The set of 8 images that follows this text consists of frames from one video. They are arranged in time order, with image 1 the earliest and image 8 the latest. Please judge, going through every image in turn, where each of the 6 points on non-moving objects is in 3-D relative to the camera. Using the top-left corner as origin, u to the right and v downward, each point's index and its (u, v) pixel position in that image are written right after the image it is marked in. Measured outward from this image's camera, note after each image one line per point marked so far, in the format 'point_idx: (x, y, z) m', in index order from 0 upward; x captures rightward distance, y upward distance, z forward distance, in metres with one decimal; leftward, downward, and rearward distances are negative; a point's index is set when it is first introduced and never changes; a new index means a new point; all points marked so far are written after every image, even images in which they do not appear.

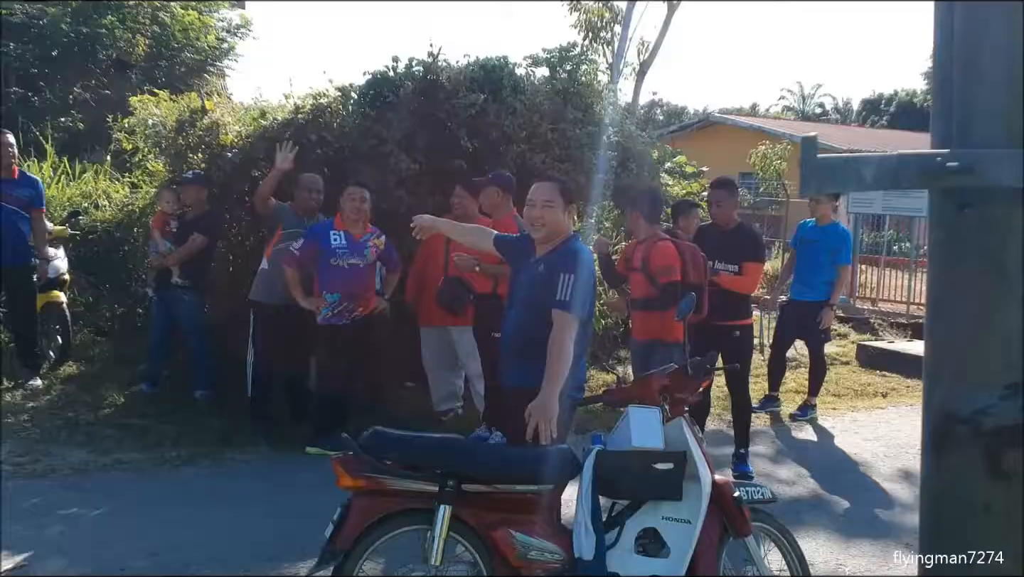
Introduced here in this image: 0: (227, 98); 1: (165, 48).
0: (-1.8, +1.2, +6.4) m
1: (-4.8, +3.3, +13.8) m
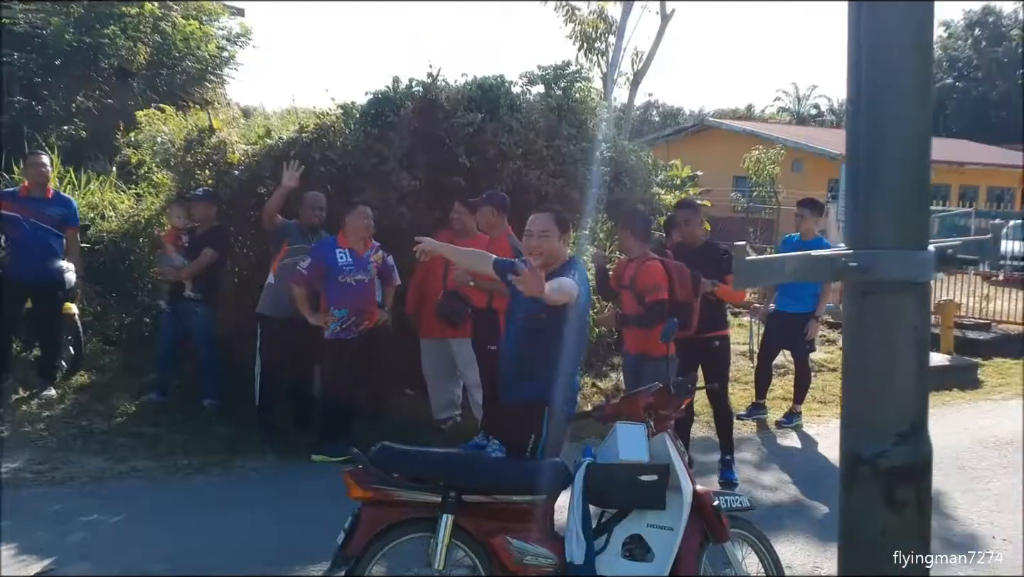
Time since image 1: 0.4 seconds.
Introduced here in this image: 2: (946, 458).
0: (-1.8, +1.1, +6.6) m
1: (-4.9, +3.2, +14.1) m
2: (+2.4, -0.9, +5.5) m
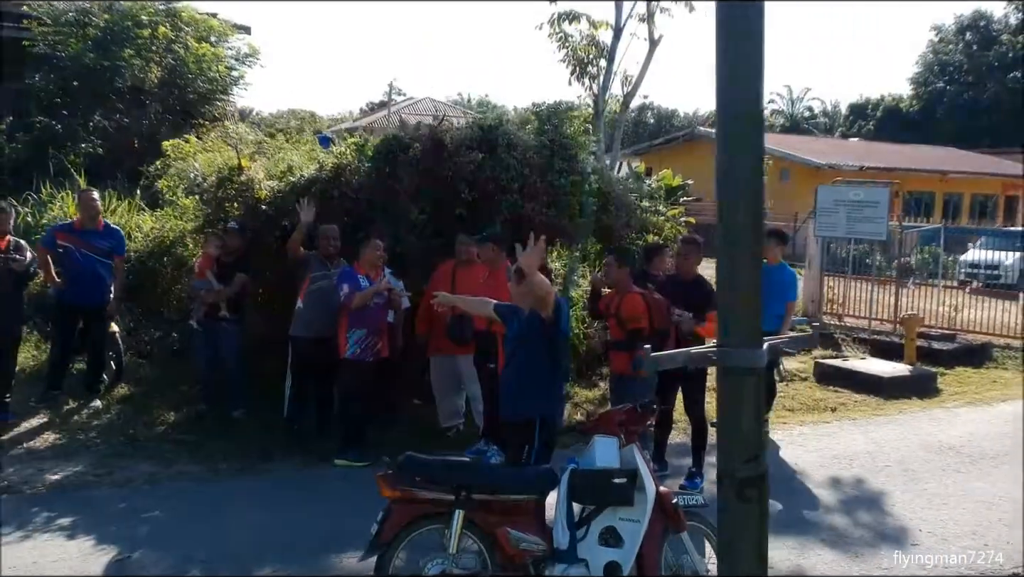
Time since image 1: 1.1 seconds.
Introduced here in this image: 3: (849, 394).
0: (-1.9, +1.0, +7.3) m
1: (-4.9, +3.1, +14.7) m
2: (+2.4, -1.1, +6.2) m
3: (+2.9, -0.9, +8.6) m
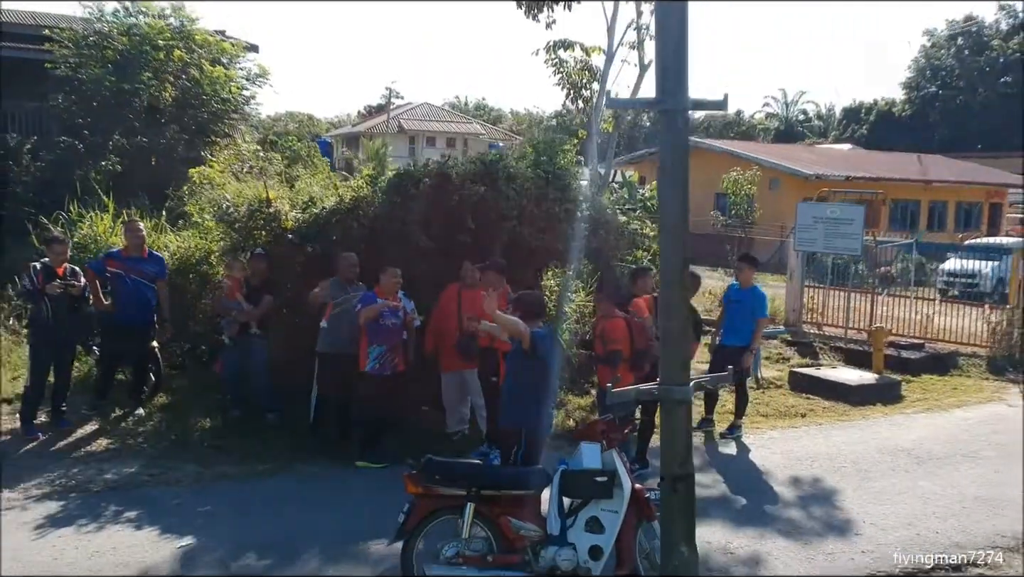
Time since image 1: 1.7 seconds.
0: (-1.9, +0.8, +8.1) m
1: (-4.9, +3.0, +15.5) m
2: (+2.4, -1.2, +7.0) m
3: (+2.9, -1.1, +9.4) m
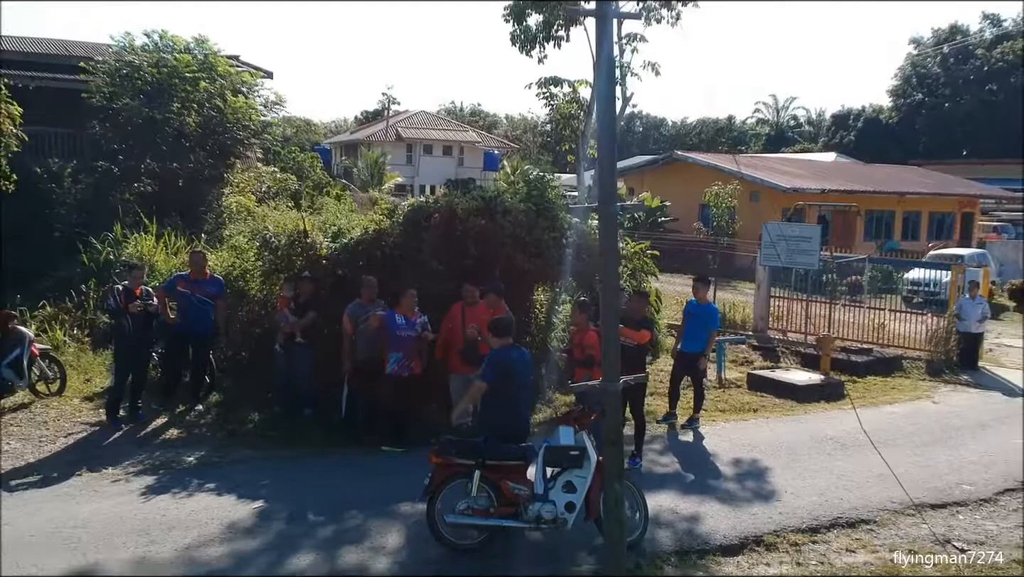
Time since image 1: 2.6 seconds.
0: (-1.9, +0.7, +9.6) m
1: (-5.0, +2.8, +17.0) m
2: (+2.4, -1.4, +8.5) m
3: (+2.9, -1.2, +11.0) m
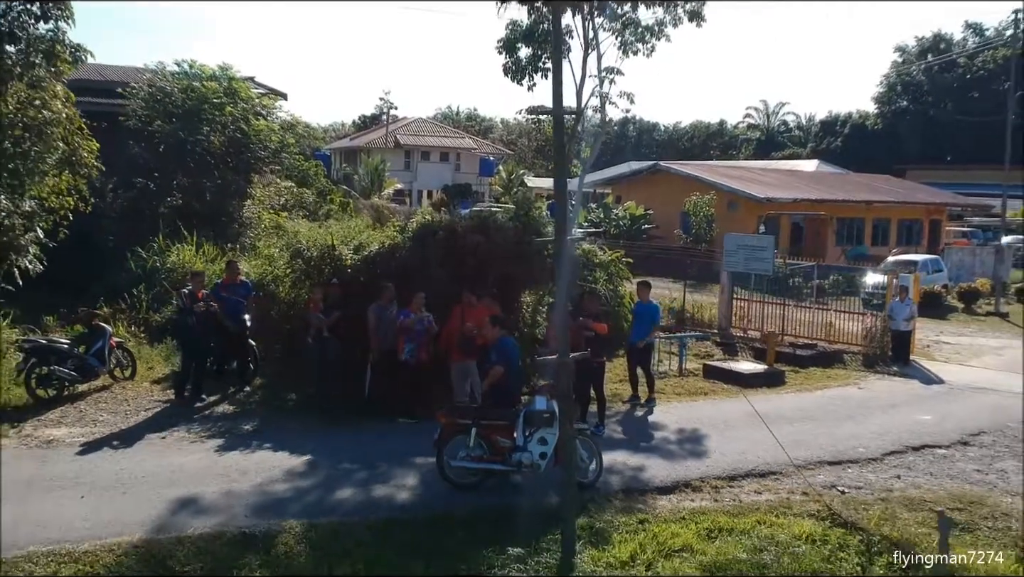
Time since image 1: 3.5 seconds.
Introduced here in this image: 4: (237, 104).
0: (-2.0, +0.6, +11.6) m
1: (-5.2, +2.7, +19.0) m
2: (+2.2, -1.4, +10.5) m
3: (+2.8, -1.3, +13.0) m
4: (-5.4, +3.6, +19.3) m
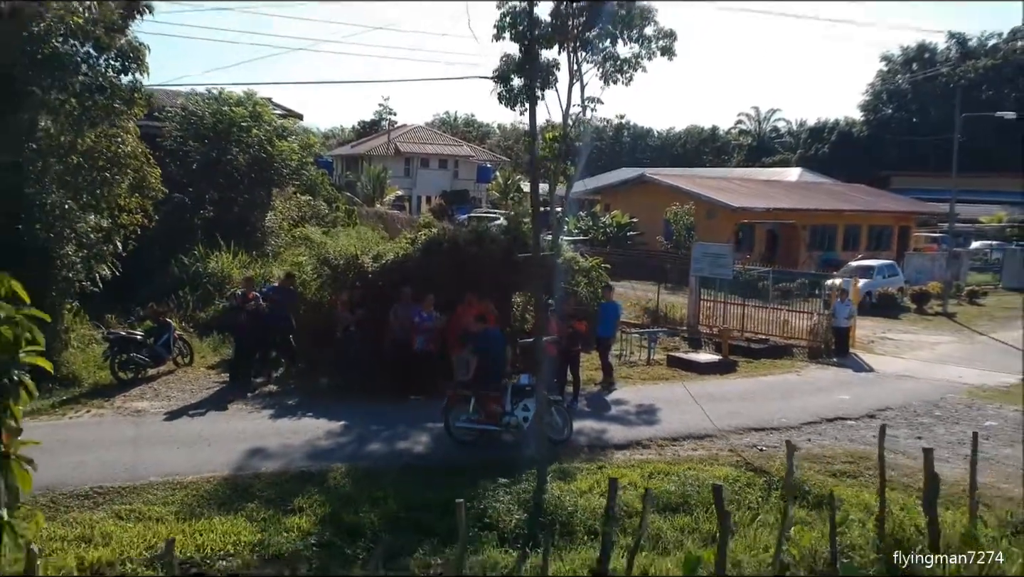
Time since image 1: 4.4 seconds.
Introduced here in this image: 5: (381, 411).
0: (-2.1, +0.6, +14.0) m
1: (-5.3, +2.7, +21.4) m
2: (+2.1, -1.4, +12.9) m
3: (+2.6, -1.3, +15.3) m
4: (-5.5, +3.6, +21.6) m
5: (-1.5, -1.5, +11.5) m
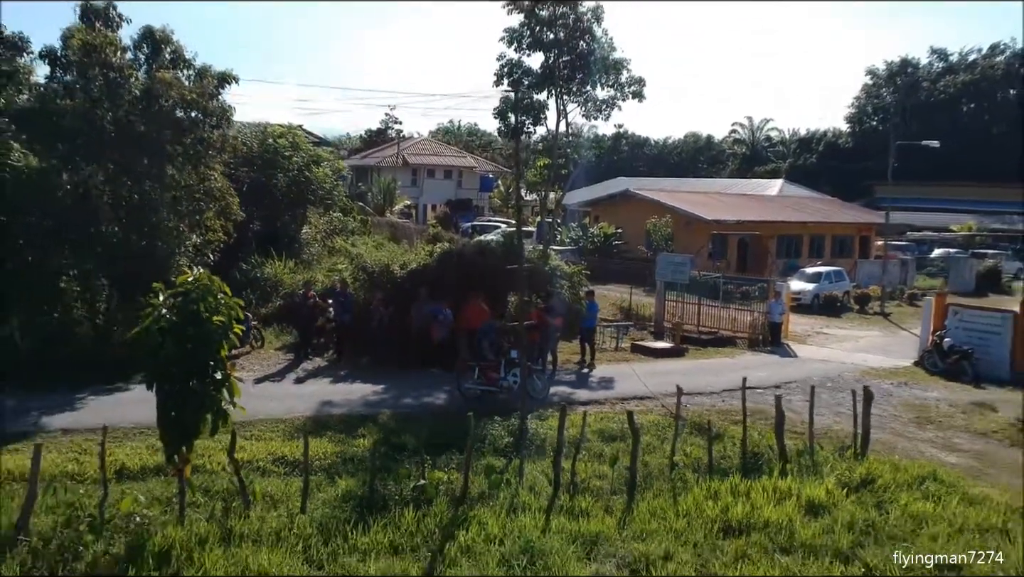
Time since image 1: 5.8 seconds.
0: (-2.2, +0.6, +18.1) m
1: (-5.4, +2.6, +25.5) m
2: (+2.0, -1.5, +17.0) m
3: (+2.6, -1.3, +19.5) m
4: (-5.6, +3.5, +25.8) m
5: (-1.6, -1.5, +15.7) m
